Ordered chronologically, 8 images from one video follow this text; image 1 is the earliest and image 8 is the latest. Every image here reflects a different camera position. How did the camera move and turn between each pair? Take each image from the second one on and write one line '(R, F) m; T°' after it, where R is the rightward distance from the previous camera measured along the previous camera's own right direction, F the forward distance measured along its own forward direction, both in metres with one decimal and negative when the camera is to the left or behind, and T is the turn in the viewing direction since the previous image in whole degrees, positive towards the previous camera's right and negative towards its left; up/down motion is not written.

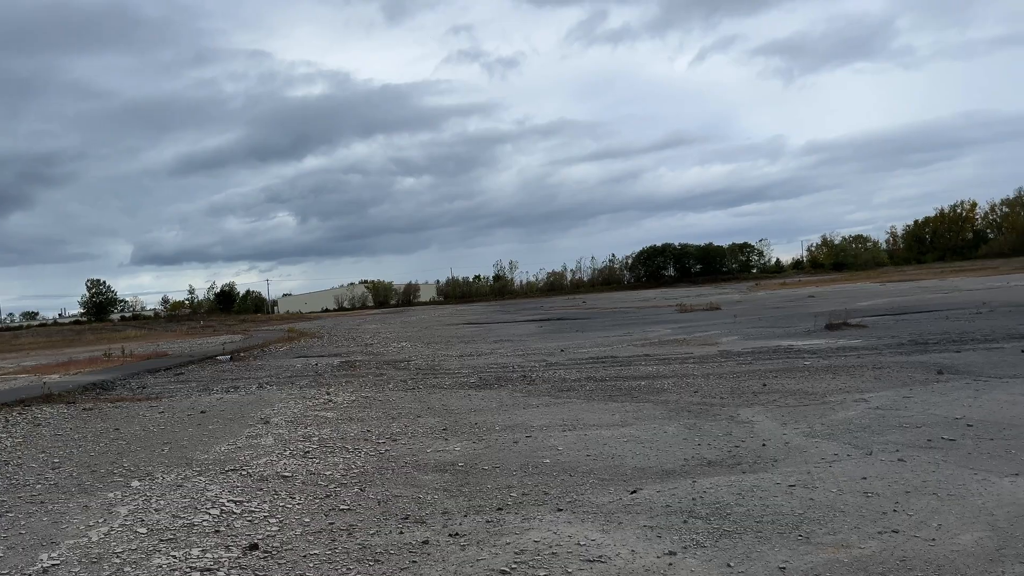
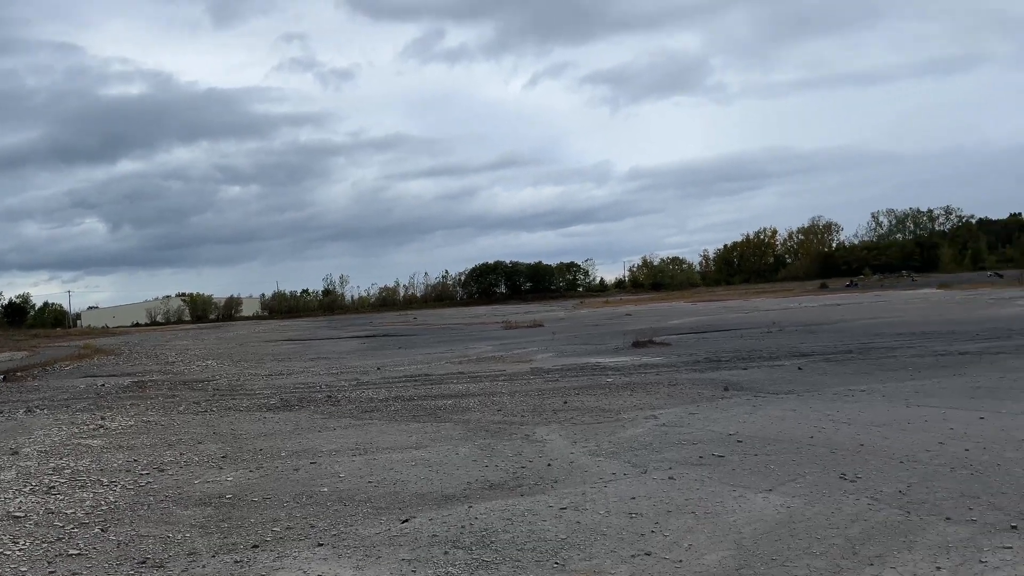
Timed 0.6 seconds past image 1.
(+0.5, +0.2) m; +12°
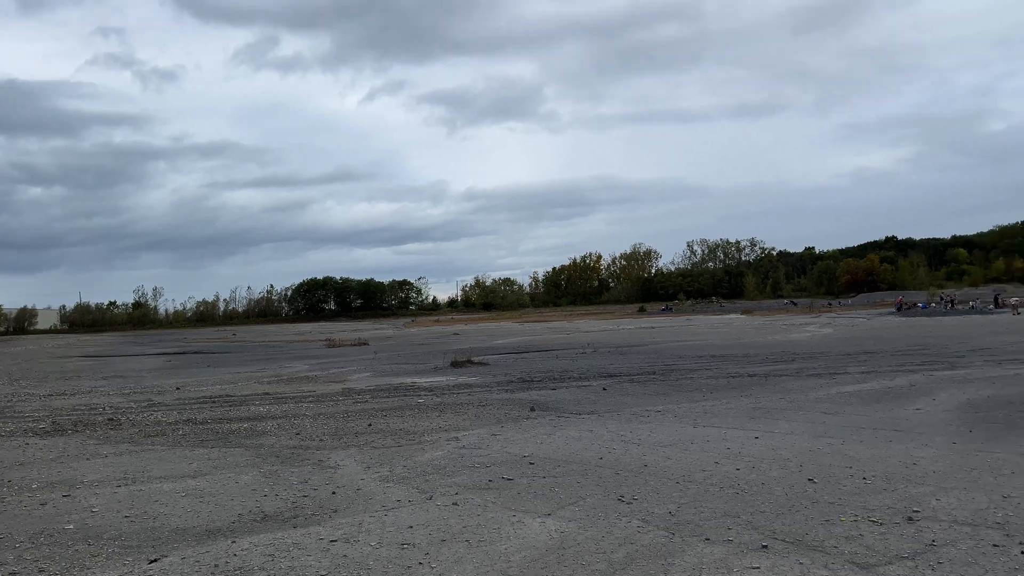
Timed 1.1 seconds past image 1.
(+0.4, +0.2) m; +12°
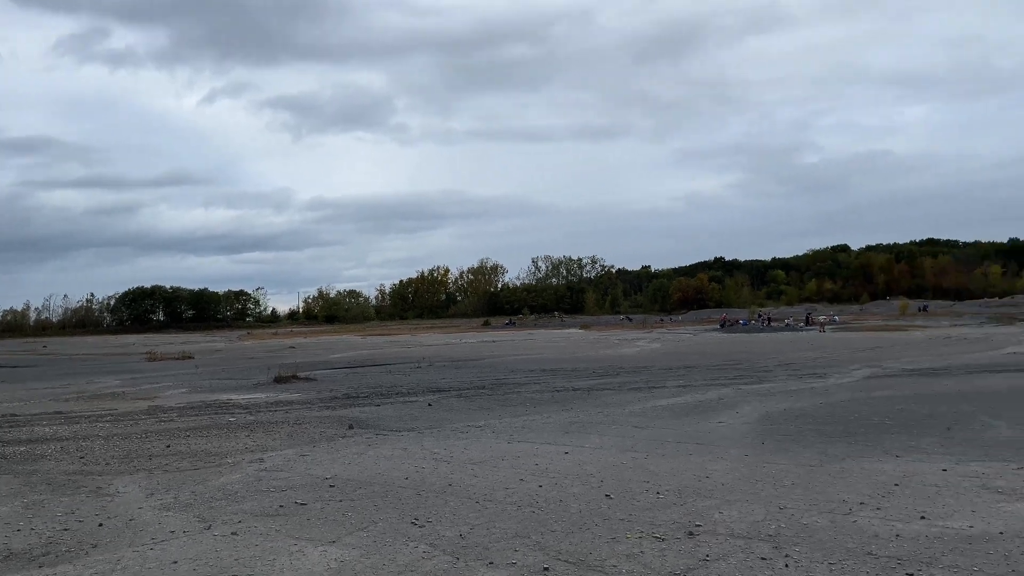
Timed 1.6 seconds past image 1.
(+0.5, +0.2) m; +11°
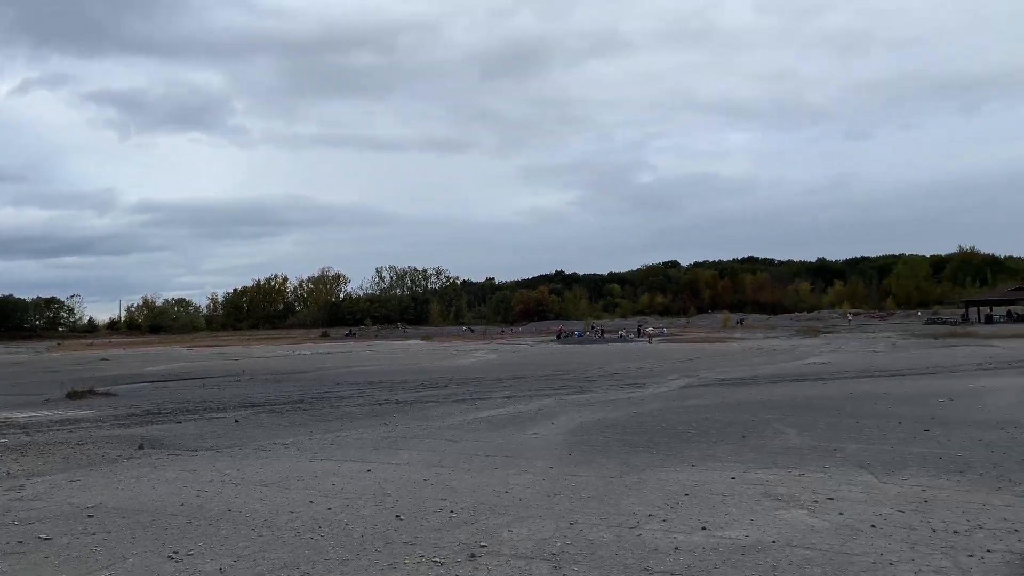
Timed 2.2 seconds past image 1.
(+0.5, +0.4) m; +11°
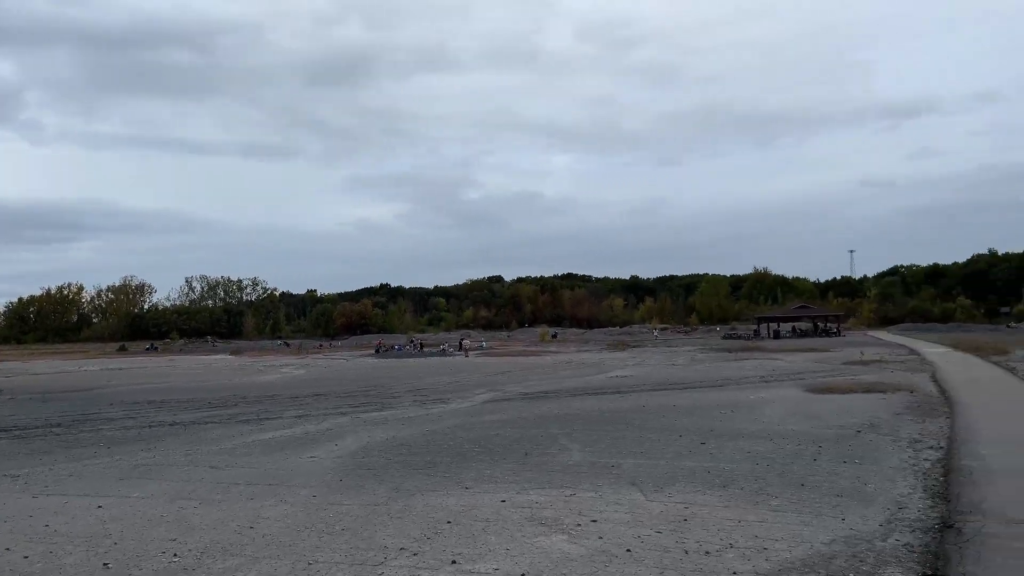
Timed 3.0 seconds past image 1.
(+0.6, +0.5) m; +12°
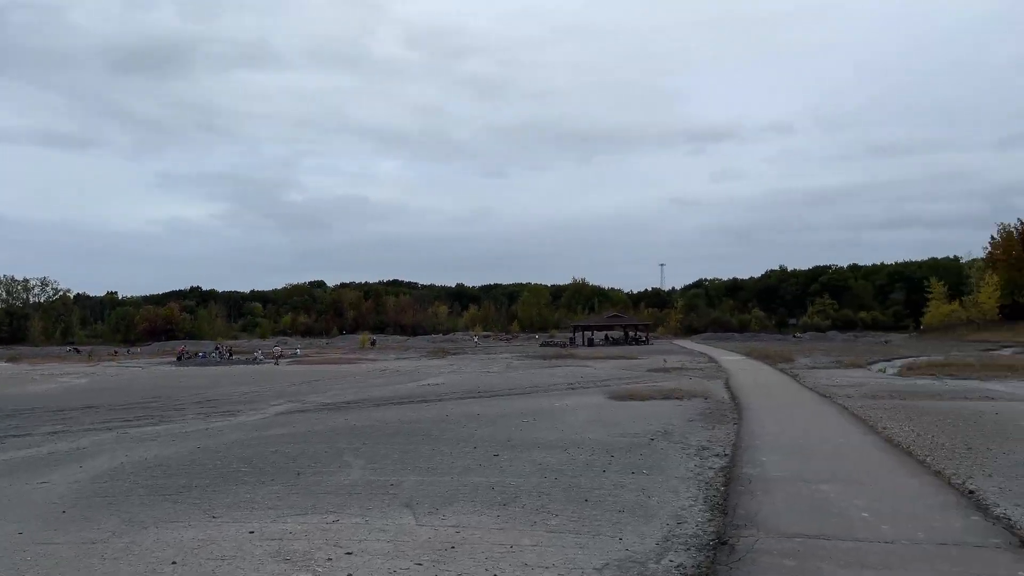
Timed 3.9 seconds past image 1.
(+0.5, +0.7) m; +12°
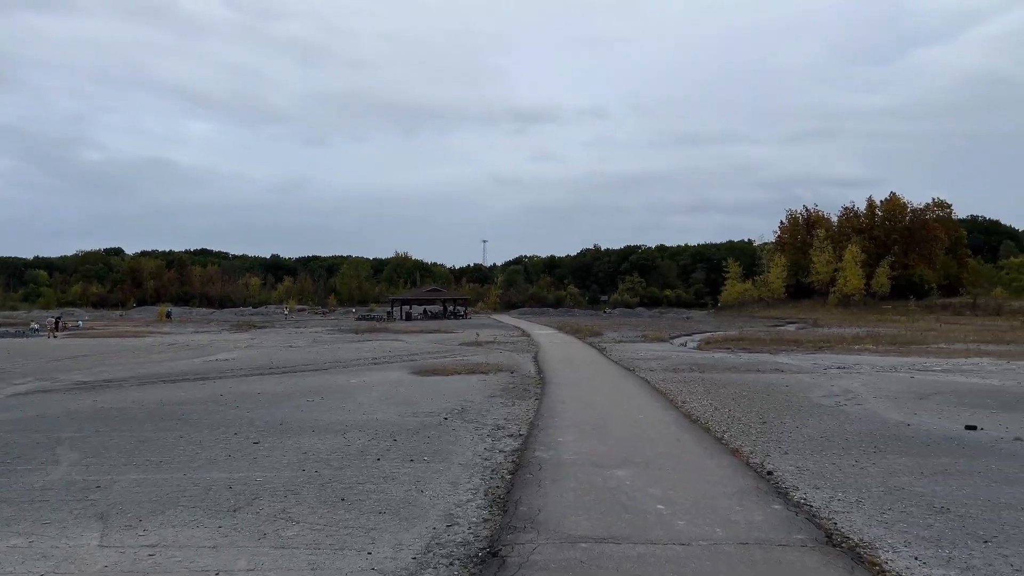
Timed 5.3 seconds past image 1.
(+0.6, +1.3) m; +12°
